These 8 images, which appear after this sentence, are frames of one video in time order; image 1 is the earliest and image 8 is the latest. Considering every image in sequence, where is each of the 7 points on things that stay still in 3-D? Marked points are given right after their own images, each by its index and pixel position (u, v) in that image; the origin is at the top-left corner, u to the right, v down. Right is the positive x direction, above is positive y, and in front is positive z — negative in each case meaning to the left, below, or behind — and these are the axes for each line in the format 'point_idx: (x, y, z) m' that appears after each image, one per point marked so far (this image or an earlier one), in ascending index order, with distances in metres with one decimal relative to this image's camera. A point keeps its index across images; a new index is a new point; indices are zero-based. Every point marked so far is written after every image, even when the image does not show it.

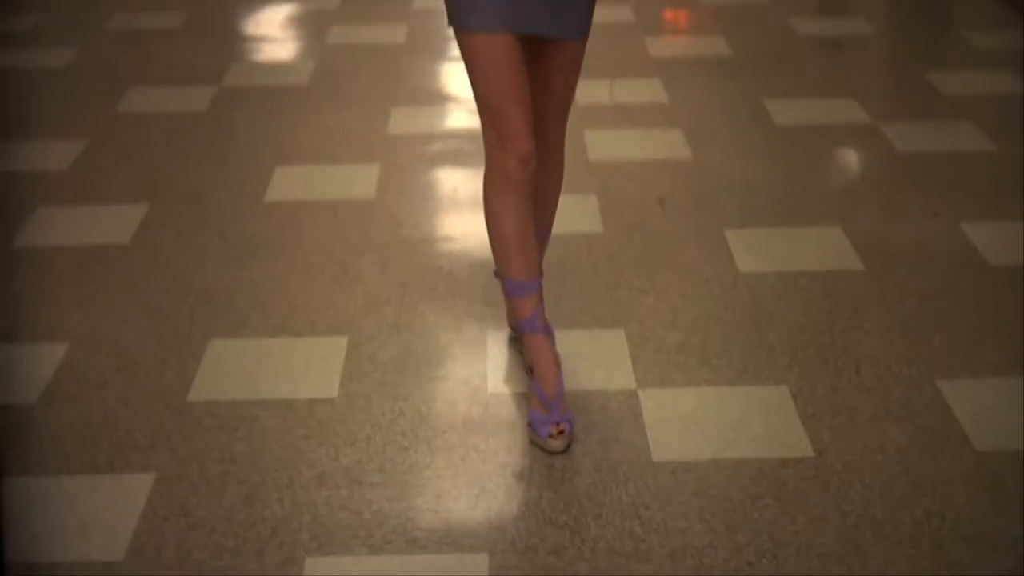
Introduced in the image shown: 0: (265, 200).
0: (-0.6, +0.2, +3.0) m
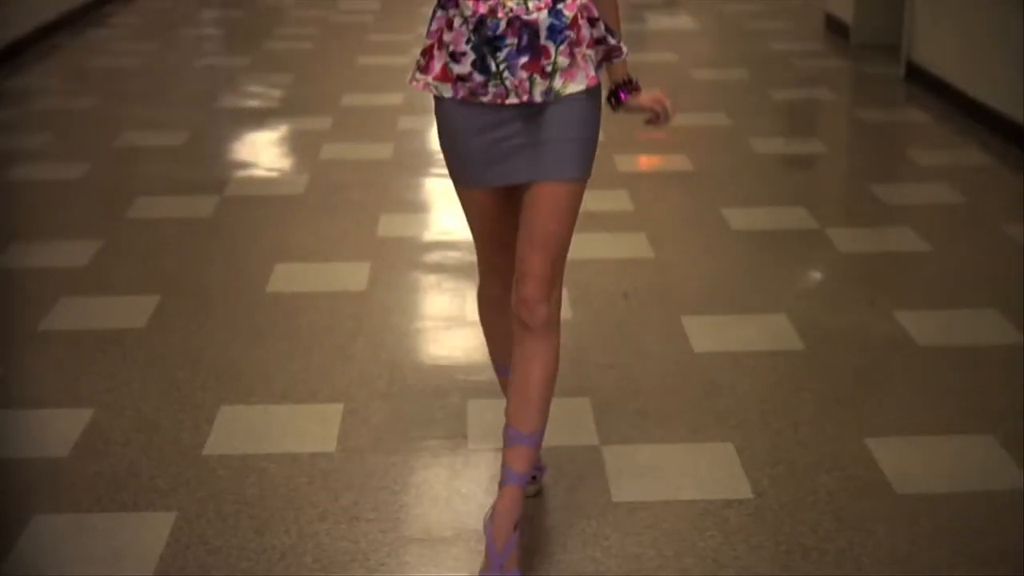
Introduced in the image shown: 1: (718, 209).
0: (-0.7, 0.0, +3.3) m
1: (+0.7, +0.3, +4.0) m
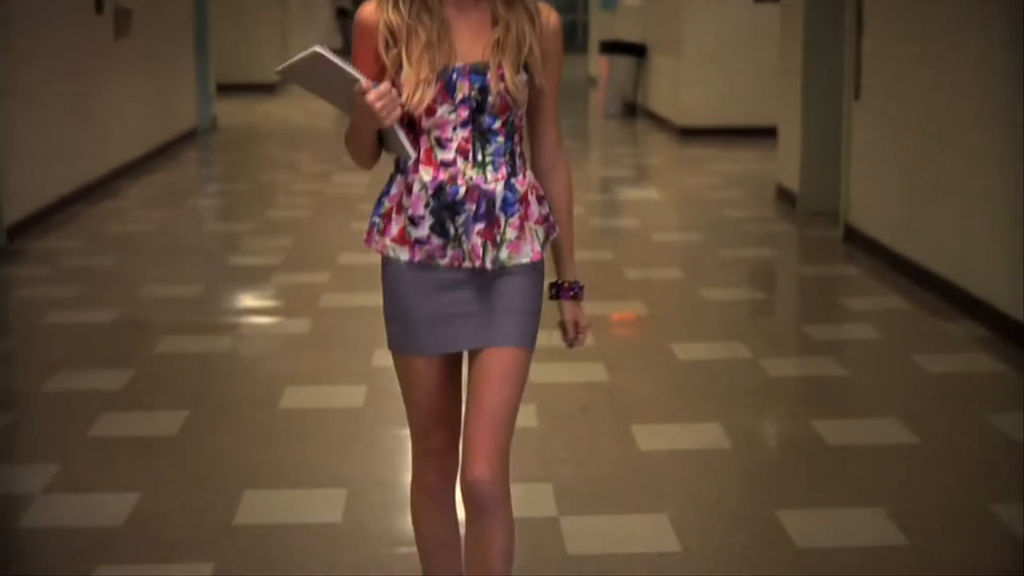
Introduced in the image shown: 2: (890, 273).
0: (-0.8, -0.4, +3.9) m
1: (+0.6, -0.2, +4.6) m
2: (+1.9, +0.1, +5.6) m
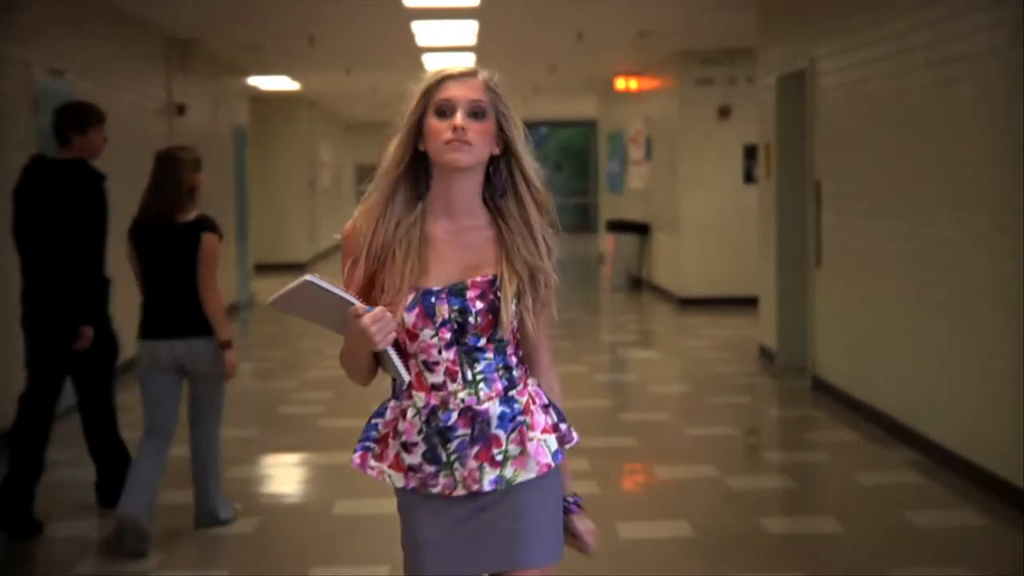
0: (-0.7, -1.0, +4.8) m
1: (+0.7, -0.9, +5.5) m
2: (+2.0, -0.7, +6.5) m
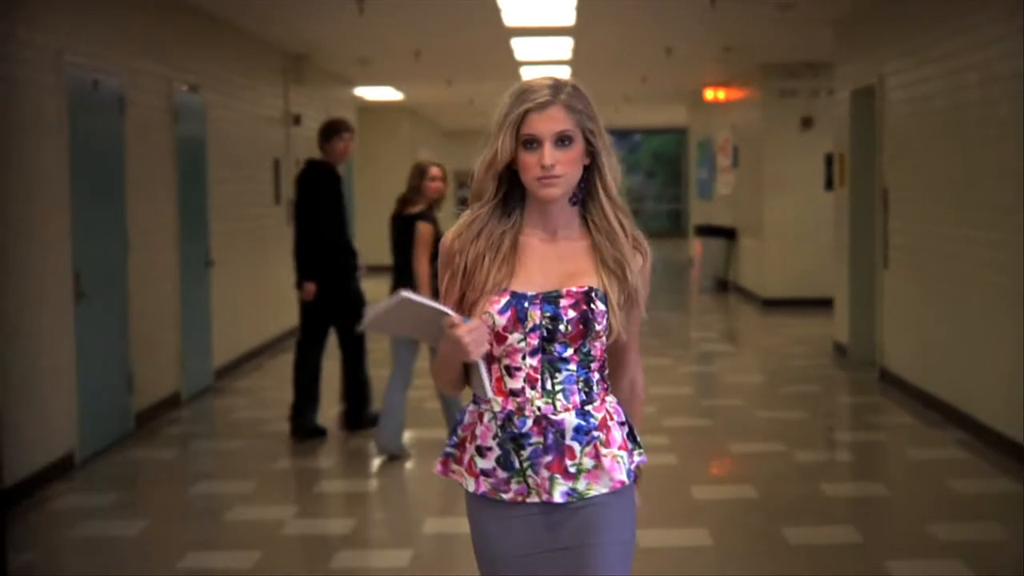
0: (-0.3, -0.9, +5.5) m
1: (+1.1, -0.8, +6.1) m
2: (+2.5, -0.7, +7.1) m
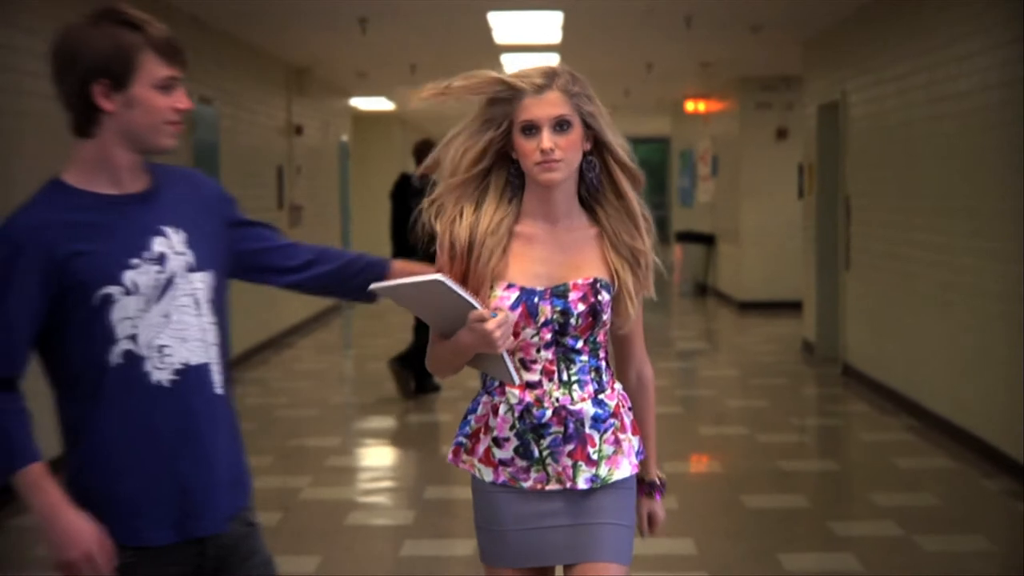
0: (-0.4, -0.9, +6.1) m
1: (+1.1, -0.8, +6.7) m
2: (+2.5, -0.7, +7.7) m
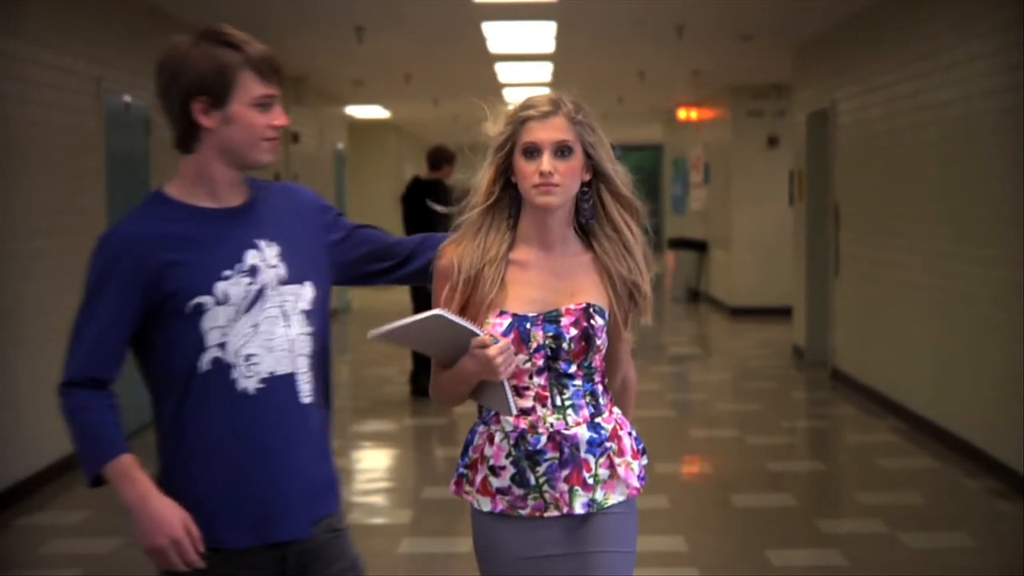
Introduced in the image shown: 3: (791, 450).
0: (-0.4, -0.9, +6.2) m
1: (+1.1, -0.9, +6.8) m
2: (+2.4, -0.8, +7.8) m
3: (+1.6, -0.9, +6.3) m
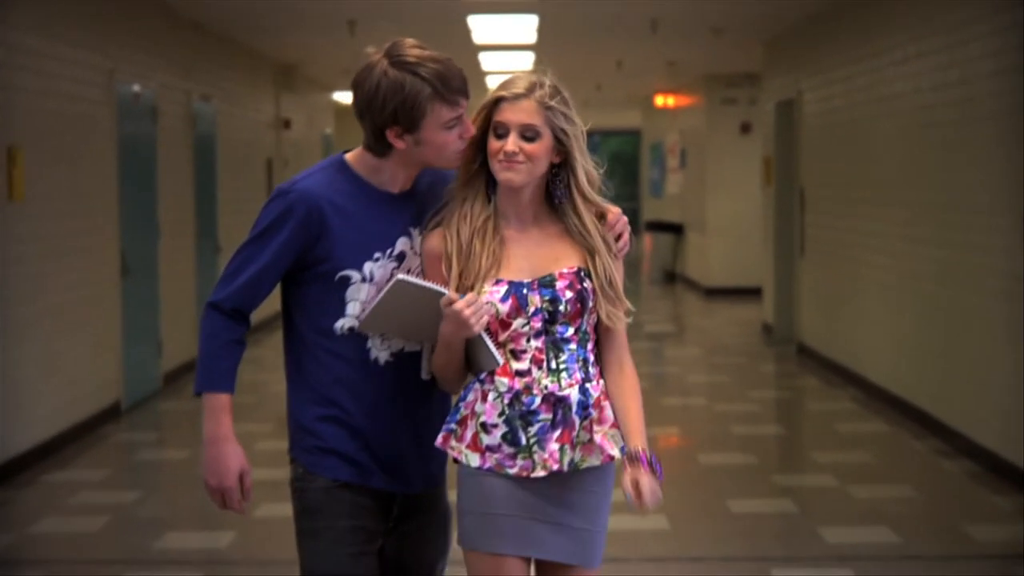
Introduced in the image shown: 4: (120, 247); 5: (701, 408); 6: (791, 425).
0: (-0.5, -0.8, +6.6) m
1: (+1.0, -0.7, +7.3) m
2: (+2.3, -0.6, +8.3) m
3: (+1.5, -0.8, +6.9) m
4: (-2.4, +0.2, +6.9) m
5: (+1.2, -0.7, +7.1) m
6: (+1.6, -0.8, +6.6) m
